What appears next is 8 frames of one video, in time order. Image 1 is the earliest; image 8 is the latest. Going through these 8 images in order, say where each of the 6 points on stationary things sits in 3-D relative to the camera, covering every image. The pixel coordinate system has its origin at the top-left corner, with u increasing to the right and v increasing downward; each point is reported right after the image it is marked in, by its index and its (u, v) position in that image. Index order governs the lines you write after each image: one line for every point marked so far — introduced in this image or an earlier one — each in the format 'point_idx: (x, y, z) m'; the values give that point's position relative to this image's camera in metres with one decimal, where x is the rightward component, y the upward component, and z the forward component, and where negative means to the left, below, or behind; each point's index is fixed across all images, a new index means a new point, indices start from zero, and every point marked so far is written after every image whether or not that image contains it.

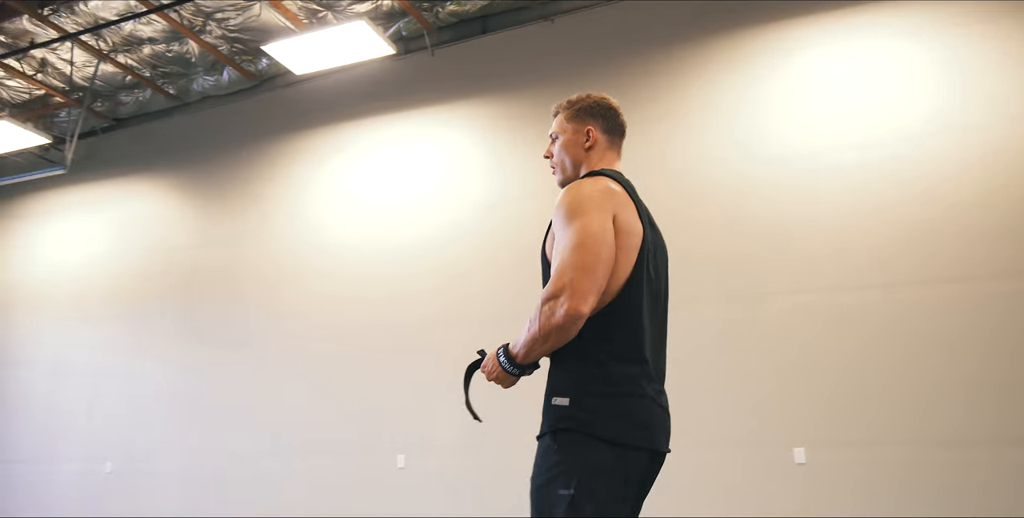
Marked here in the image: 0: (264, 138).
0: (-2.0, +1.0, +6.3) m
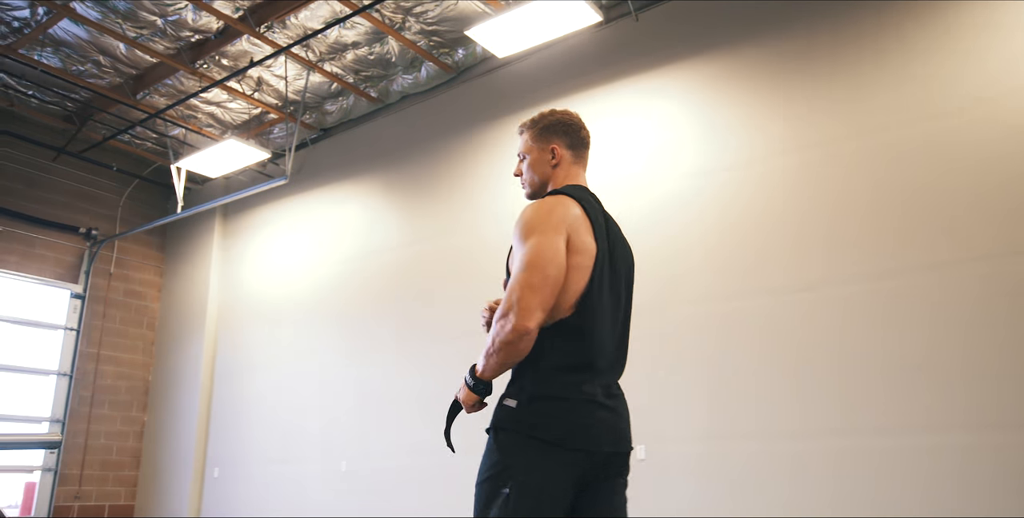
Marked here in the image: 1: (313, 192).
0: (-0.4, +1.0, +6.2) m
1: (-1.7, +0.6, +7.0) m
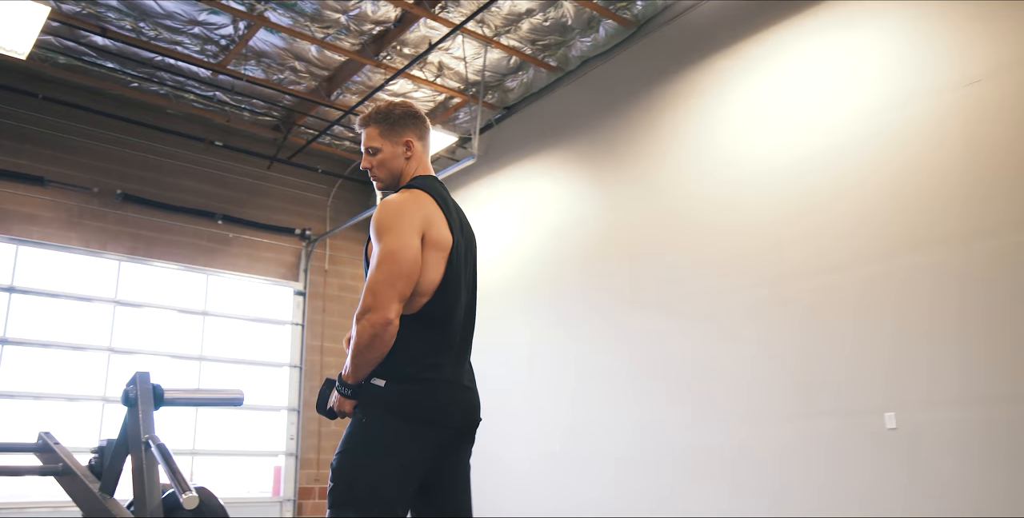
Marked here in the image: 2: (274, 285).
0: (+1.0, +1.3, +5.8) m
1: (0.0, +0.8, +6.9) m
2: (-2.4, -0.3, +7.7) m
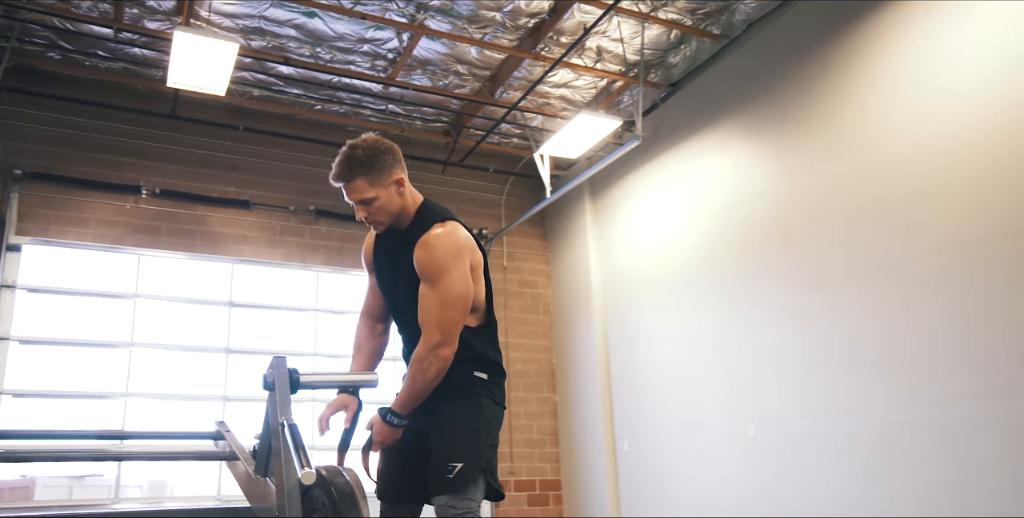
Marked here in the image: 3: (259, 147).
0: (+2.2, +1.5, +5.3) m
1: (+1.5, +0.9, +6.7) m
2: (-0.6, -0.3, +7.9) m
3: (-2.4, +1.1, +7.3) m
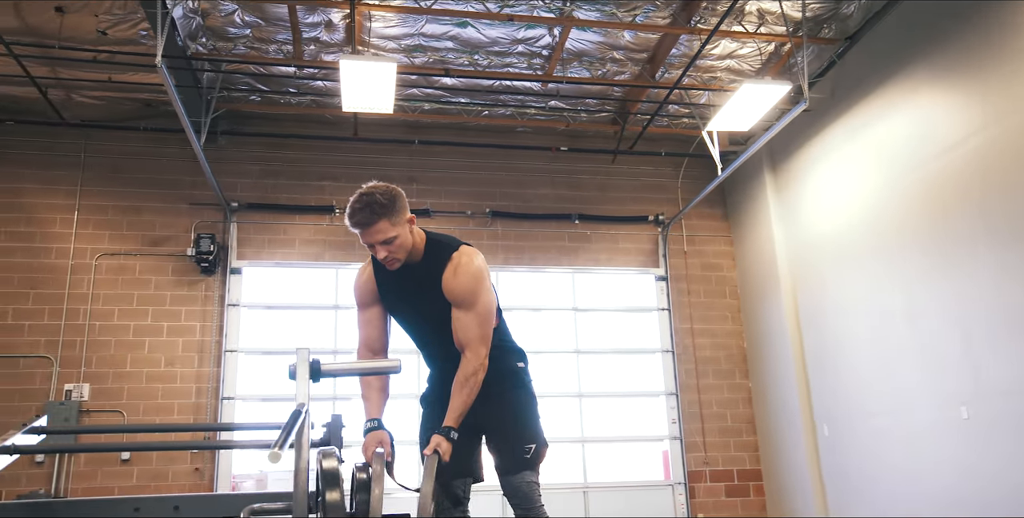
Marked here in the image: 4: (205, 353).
0: (+3.1, +1.8, +4.6) m
1: (+2.8, +1.2, +6.1) m
2: (+1.3, -0.2, +7.8) m
3: (-0.8, +1.0, +7.7) m
4: (-2.7, -0.8, +6.9) m
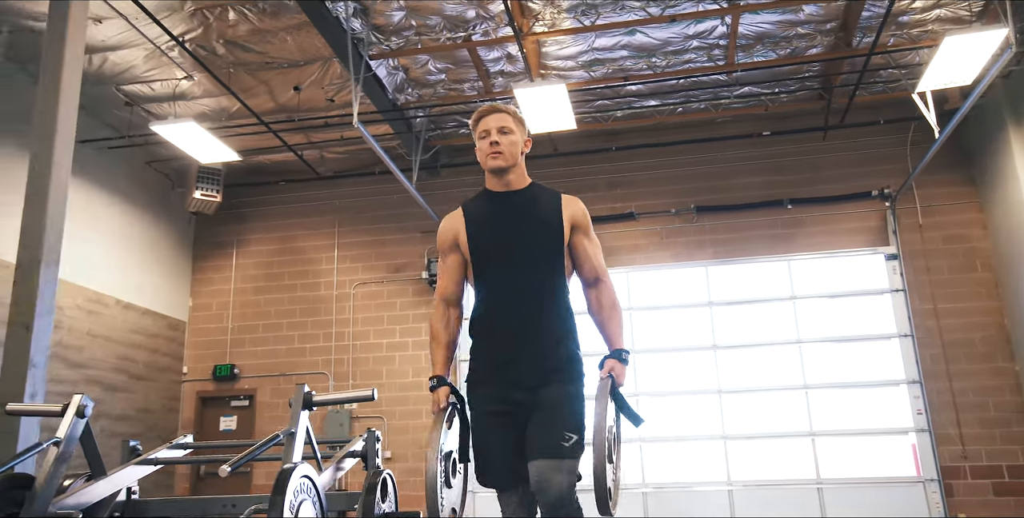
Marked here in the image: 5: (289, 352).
0: (+3.7, +2.1, +3.6) m
1: (+4.0, +1.5, +5.1) m
2: (+3.3, 0.0, +7.3) m
3: (+1.3, +1.0, +7.9) m
4: (-0.7, -1.0, +7.8) m
5: (-2.3, -1.0, +8.1) m
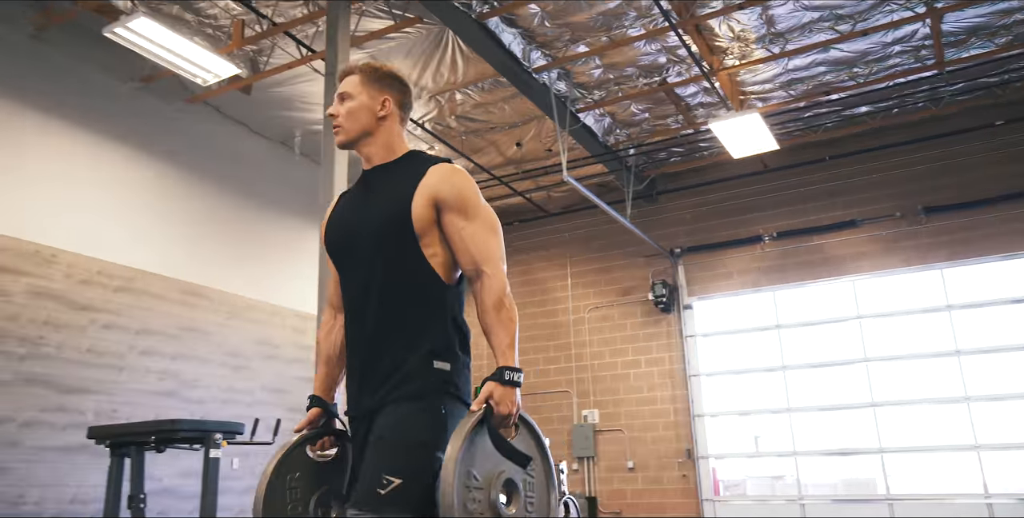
0: (+4.3, +2.2, +3.0) m
1: (+5.1, +1.6, +4.3) m
2: (+5.3, +0.1, +6.5) m
3: (+3.5, +0.9, +7.8) m
4: (+1.8, -1.3, +8.2) m
5: (+0.3, -1.4, +9.1) m
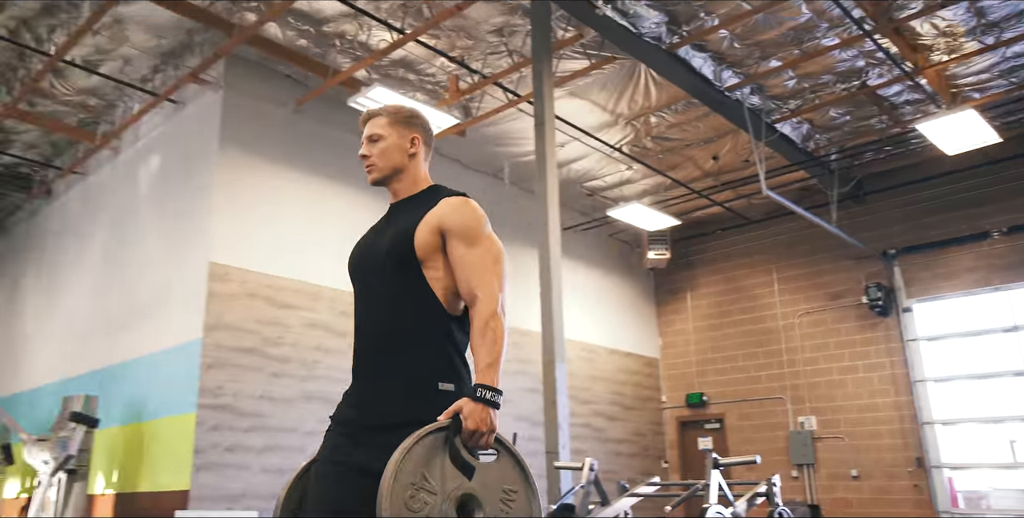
0: (+4.9, +2.3, +2.2) m
1: (+6.0, +1.8, +3.3) m
2: (+6.9, +0.3, +5.4) m
3: (+5.4, +1.0, +7.1) m
4: (+4.0, -1.3, +7.9) m
5: (+2.8, -1.5, +9.1) m
